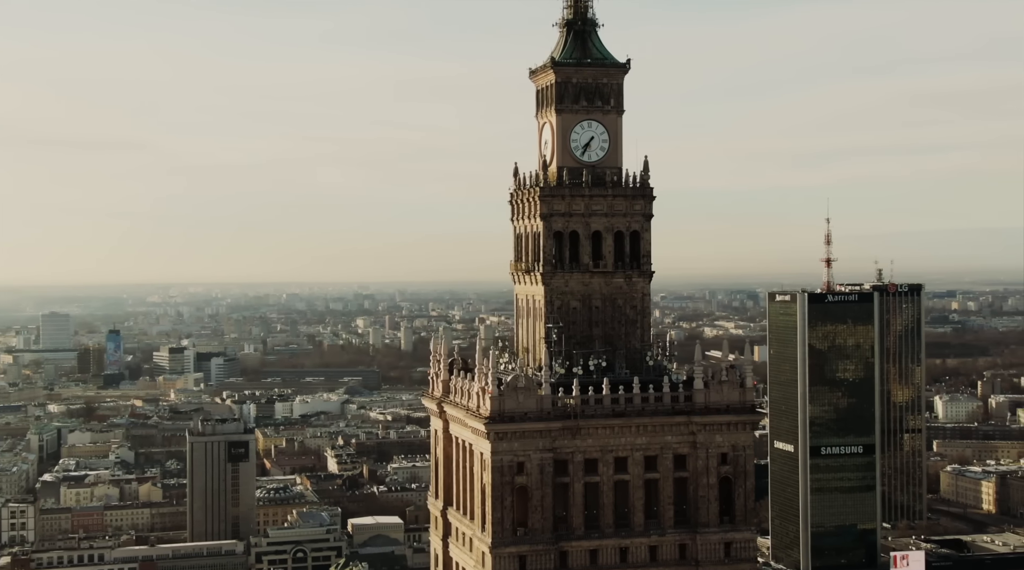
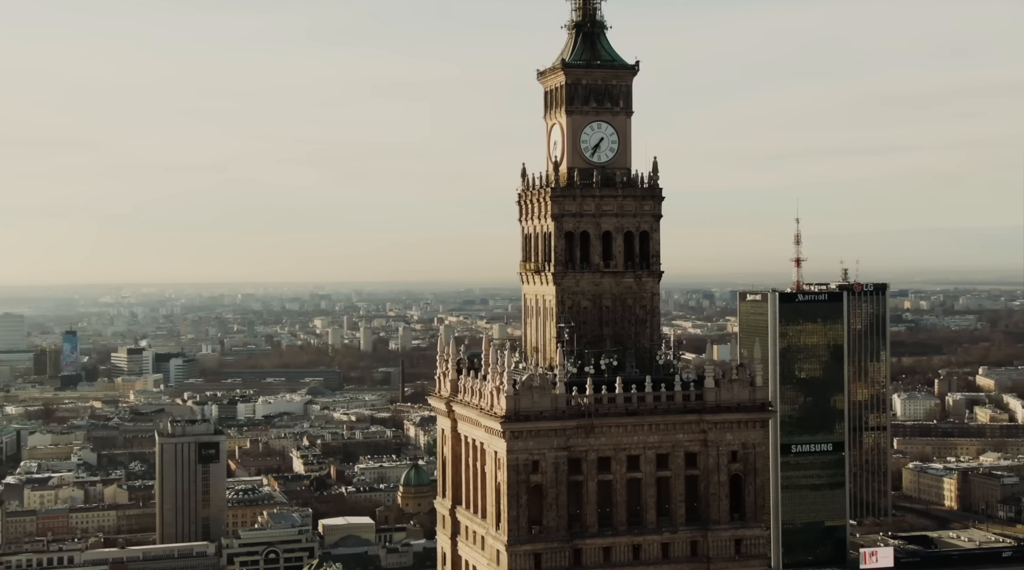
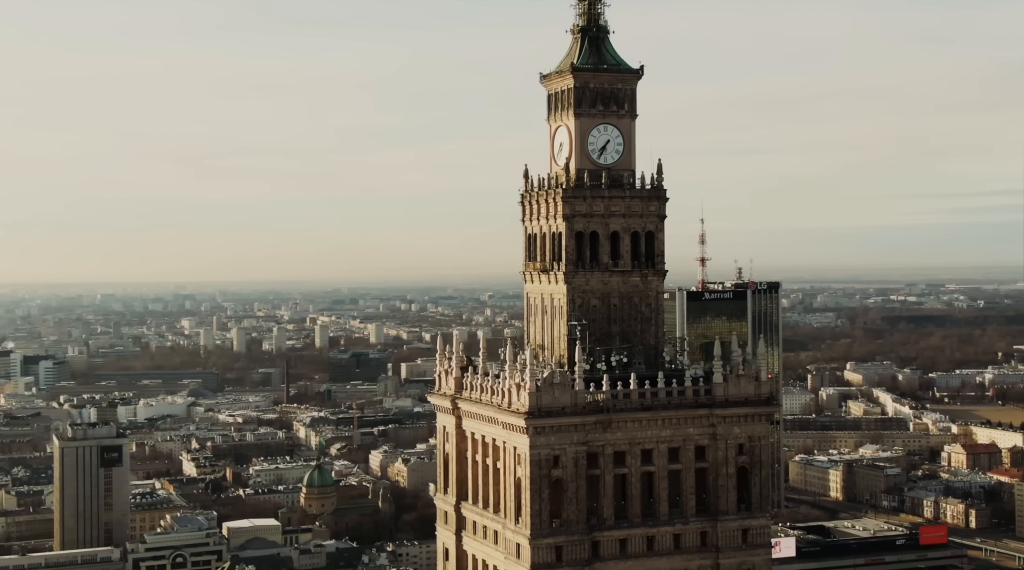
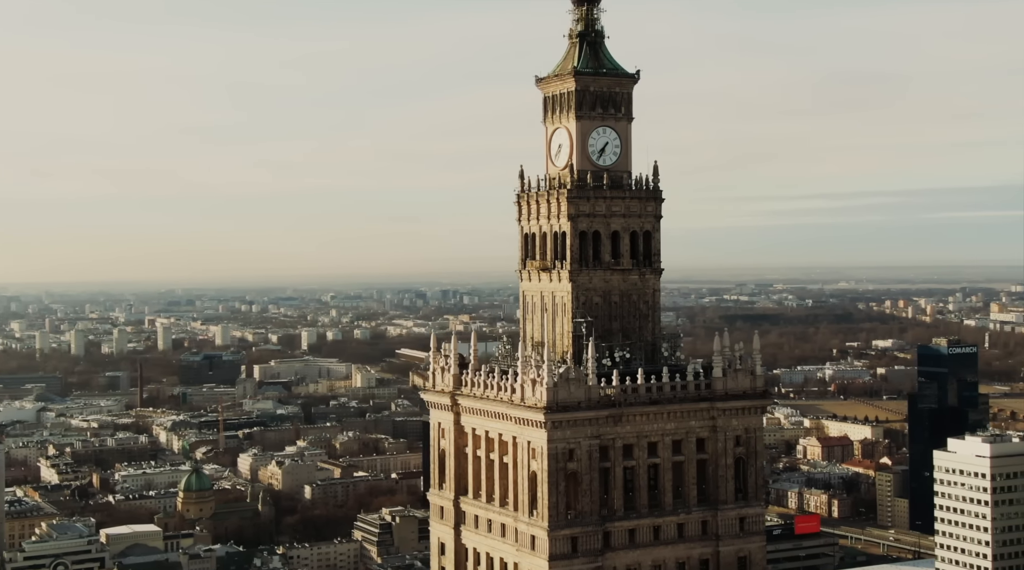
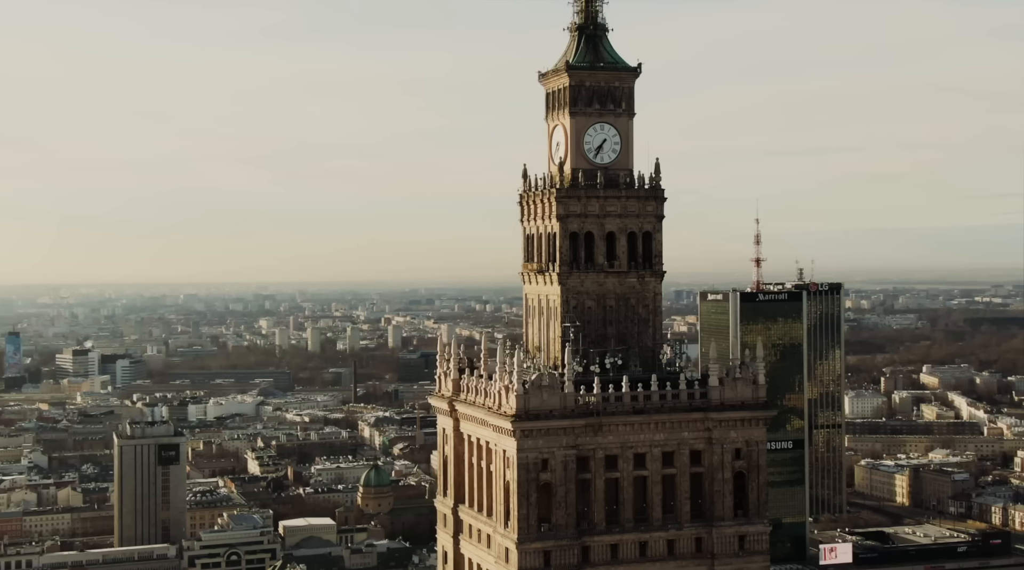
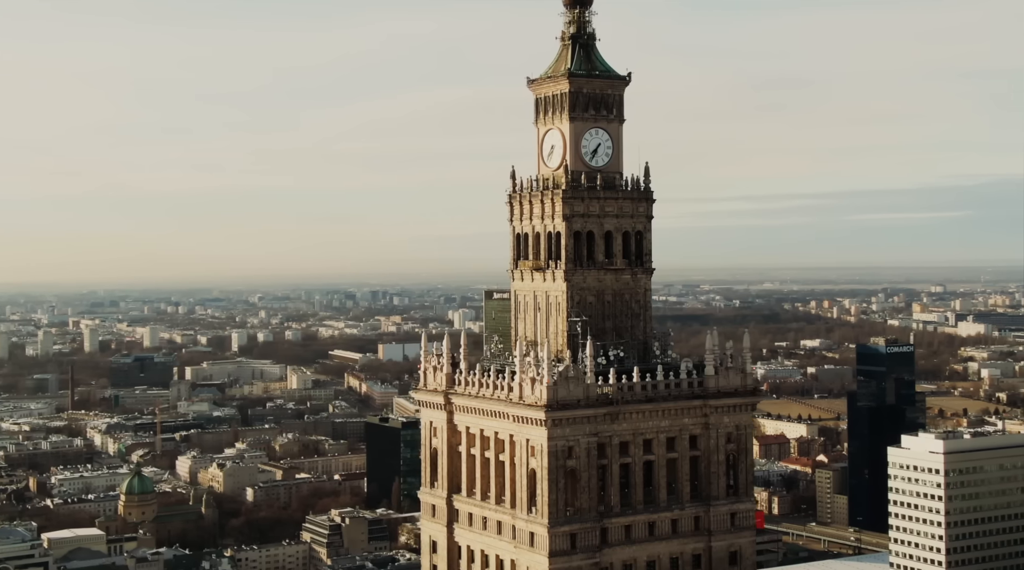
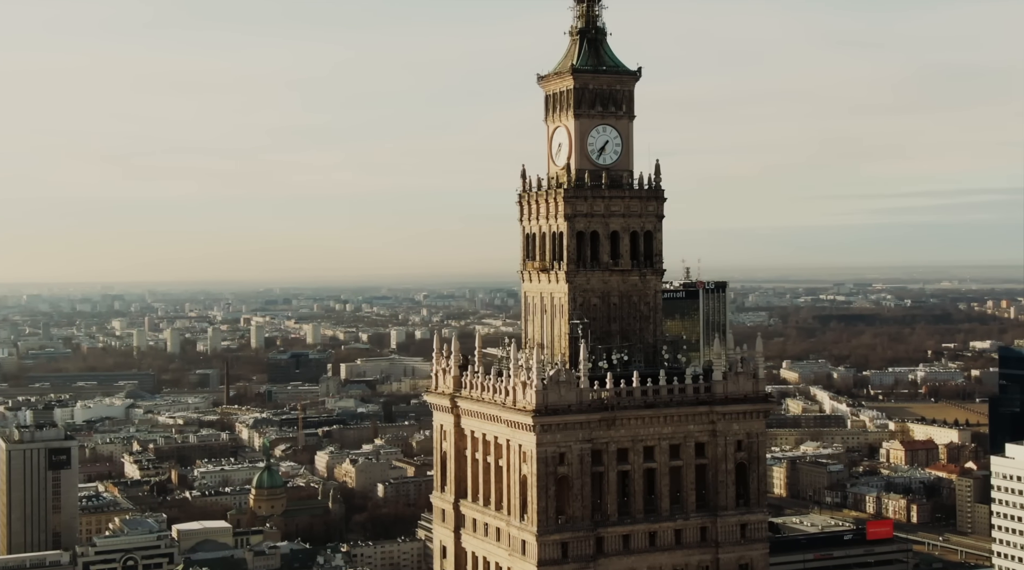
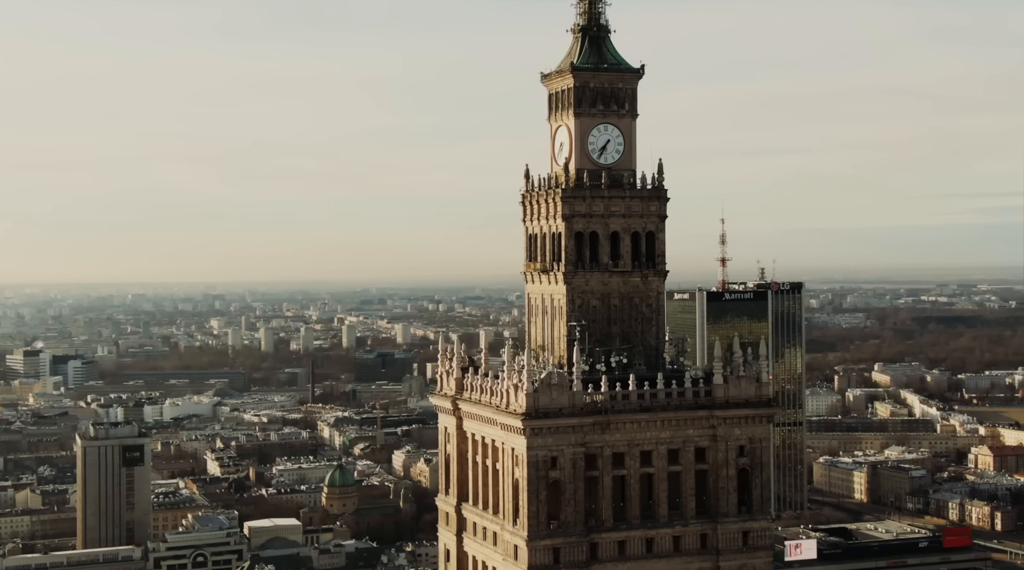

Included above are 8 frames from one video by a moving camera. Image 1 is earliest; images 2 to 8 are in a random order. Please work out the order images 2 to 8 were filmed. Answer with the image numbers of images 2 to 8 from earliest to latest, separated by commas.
2, 5, 8, 3, 7, 4, 6
